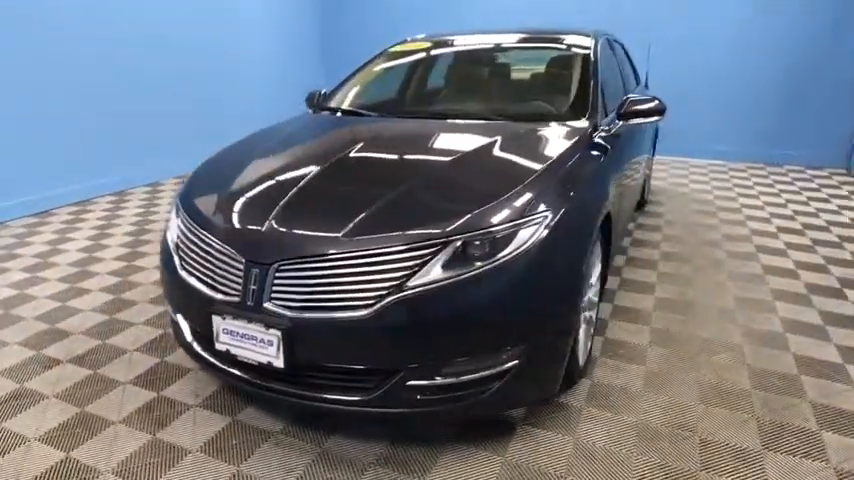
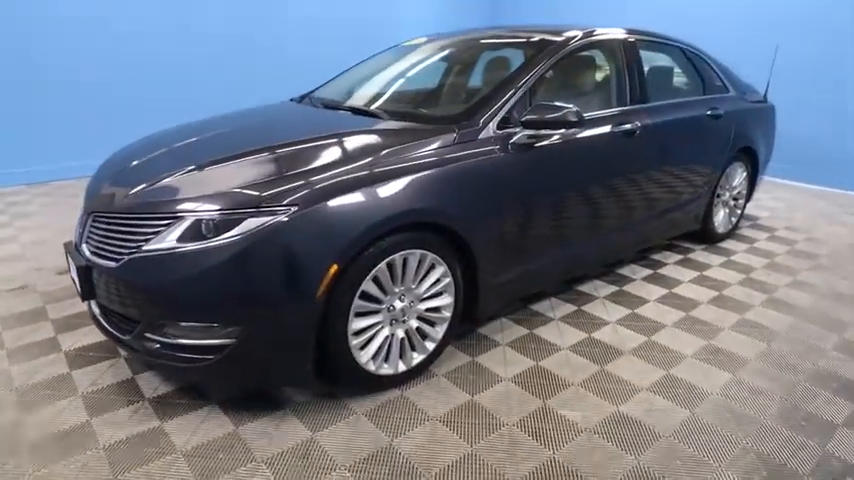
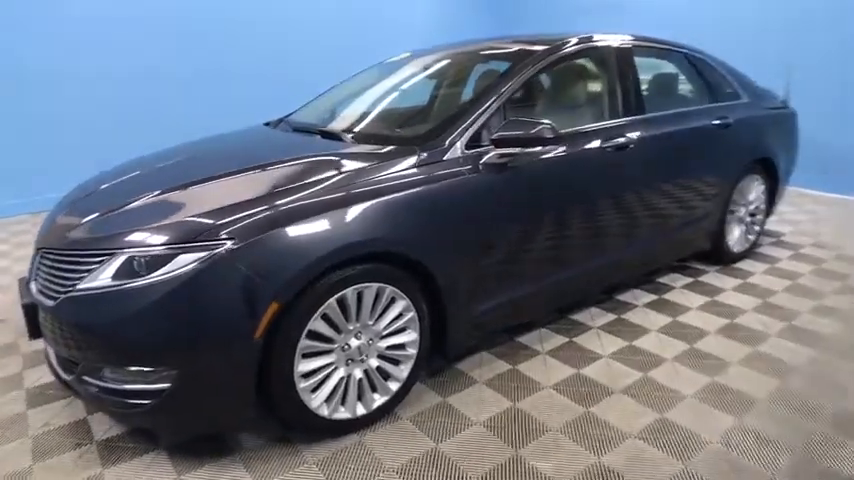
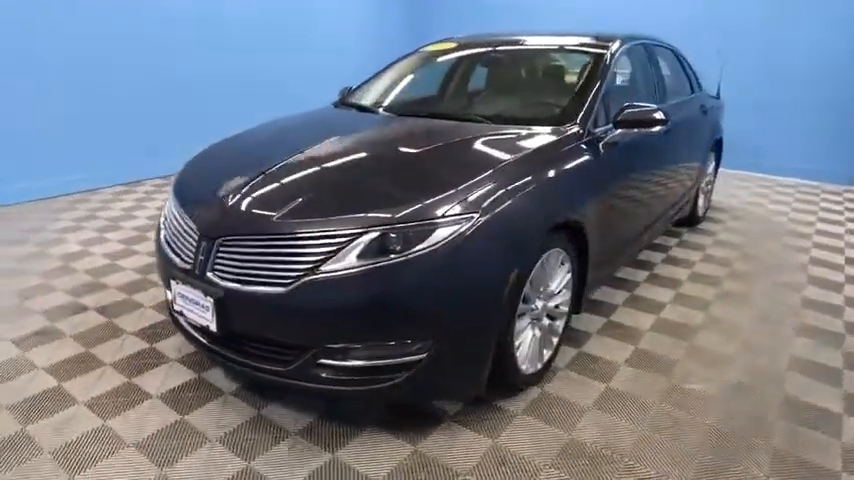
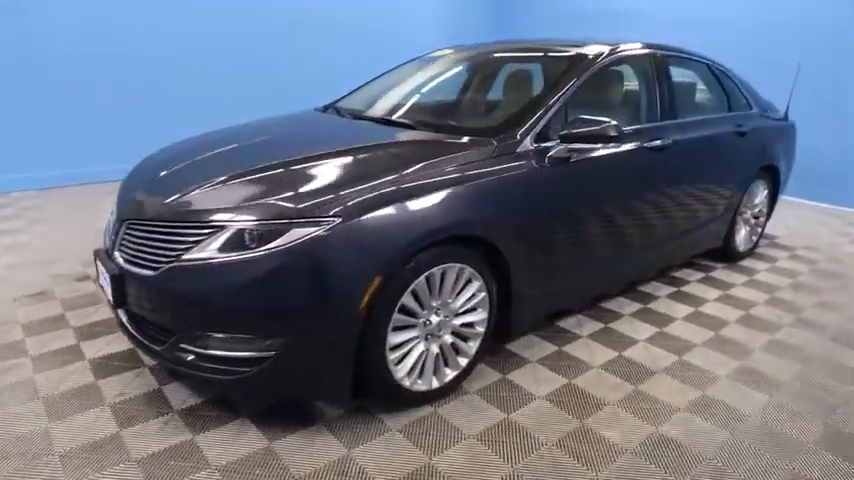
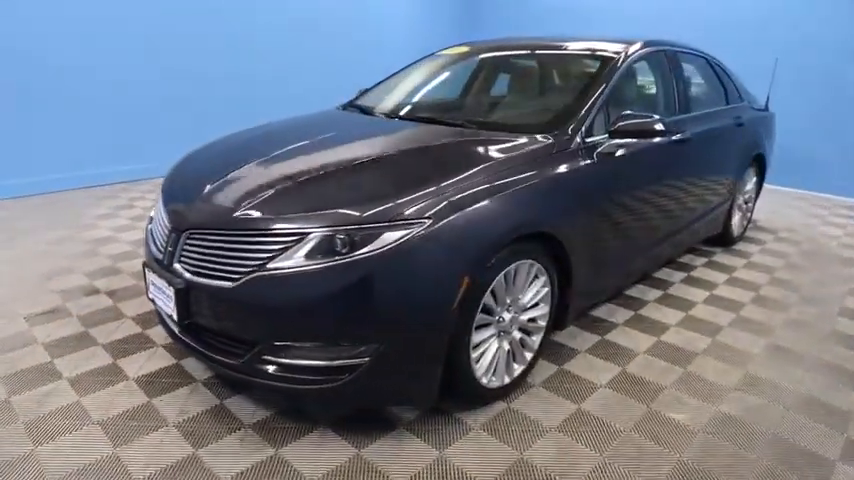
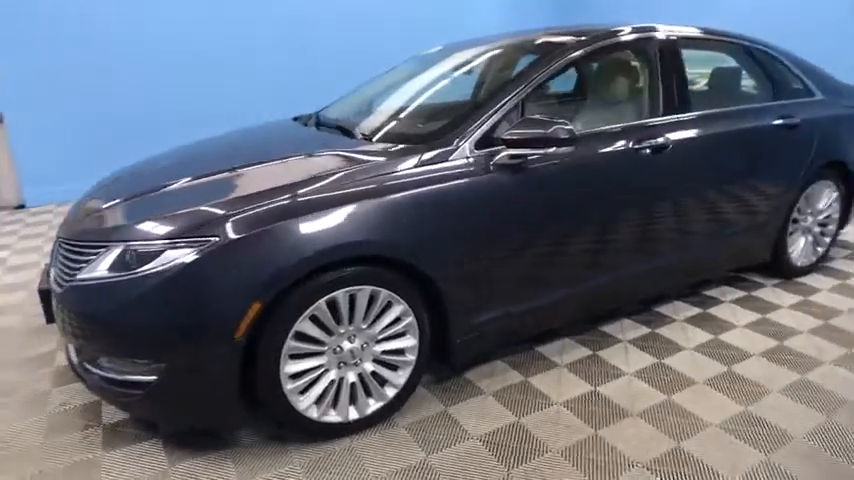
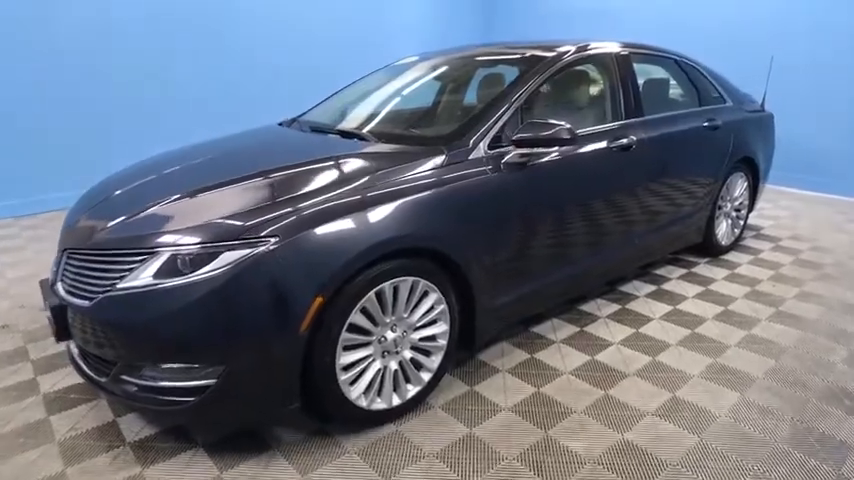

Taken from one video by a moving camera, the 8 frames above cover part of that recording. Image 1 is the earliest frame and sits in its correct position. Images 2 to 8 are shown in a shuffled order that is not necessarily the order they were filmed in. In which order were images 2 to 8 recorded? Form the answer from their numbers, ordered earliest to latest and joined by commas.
4, 6, 5, 2, 8, 3, 7
